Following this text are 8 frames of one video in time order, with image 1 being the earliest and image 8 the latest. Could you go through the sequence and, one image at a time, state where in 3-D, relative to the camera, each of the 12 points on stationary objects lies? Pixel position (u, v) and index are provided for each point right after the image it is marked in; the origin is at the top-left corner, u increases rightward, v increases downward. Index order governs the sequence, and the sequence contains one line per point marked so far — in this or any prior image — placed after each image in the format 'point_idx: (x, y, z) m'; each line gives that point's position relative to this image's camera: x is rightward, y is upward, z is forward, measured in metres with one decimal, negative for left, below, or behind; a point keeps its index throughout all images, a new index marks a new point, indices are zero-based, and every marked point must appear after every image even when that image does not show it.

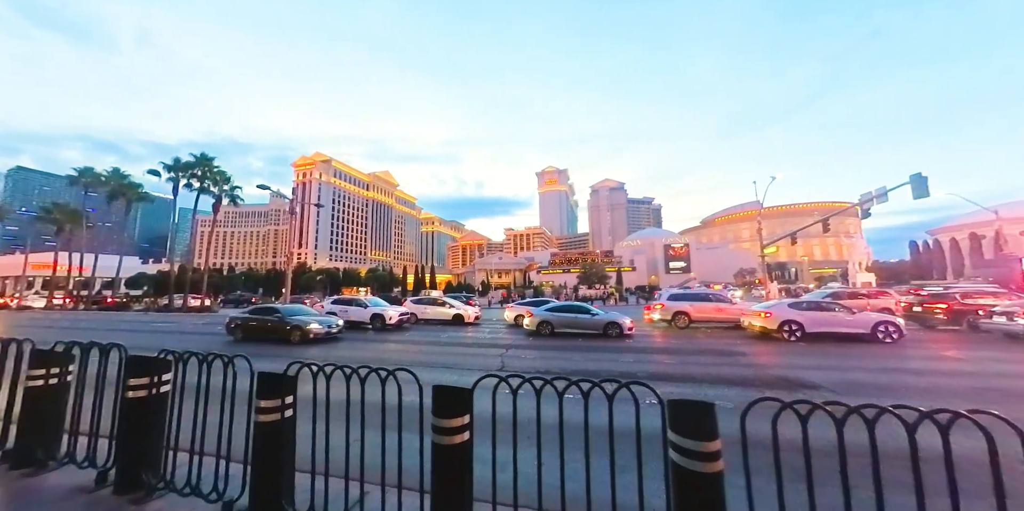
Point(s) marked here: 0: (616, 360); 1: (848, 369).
0: (+3.3, -3.4, +11.4) m
1: (+9.6, -3.2, +9.6) m
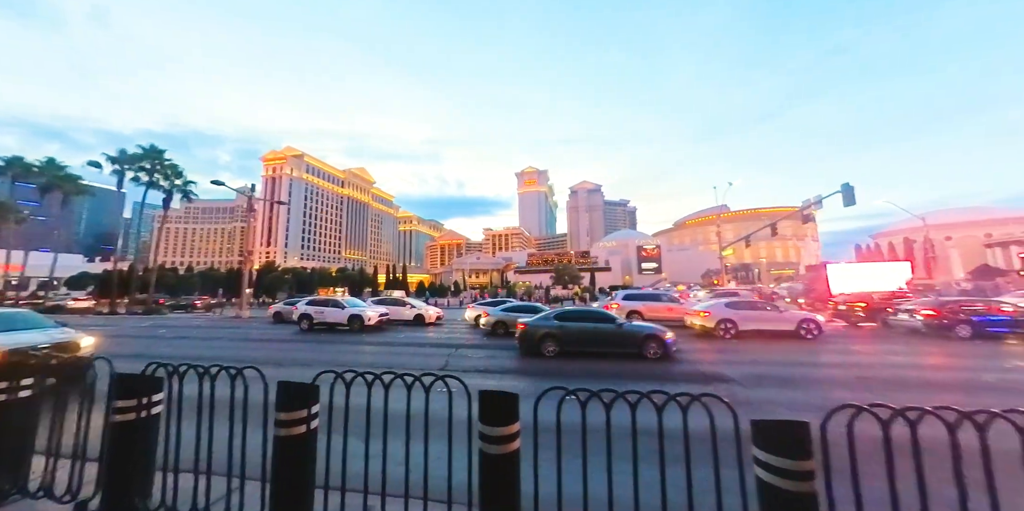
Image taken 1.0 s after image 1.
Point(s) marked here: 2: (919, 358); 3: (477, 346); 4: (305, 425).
0: (+1.5, -3.4, +11.8) m
1: (+7.9, -3.3, +10.4) m
2: (+13.4, -3.3, +11.2) m
3: (-1.4, -3.7, +14.1) m
4: (-1.5, -1.2, +2.5) m
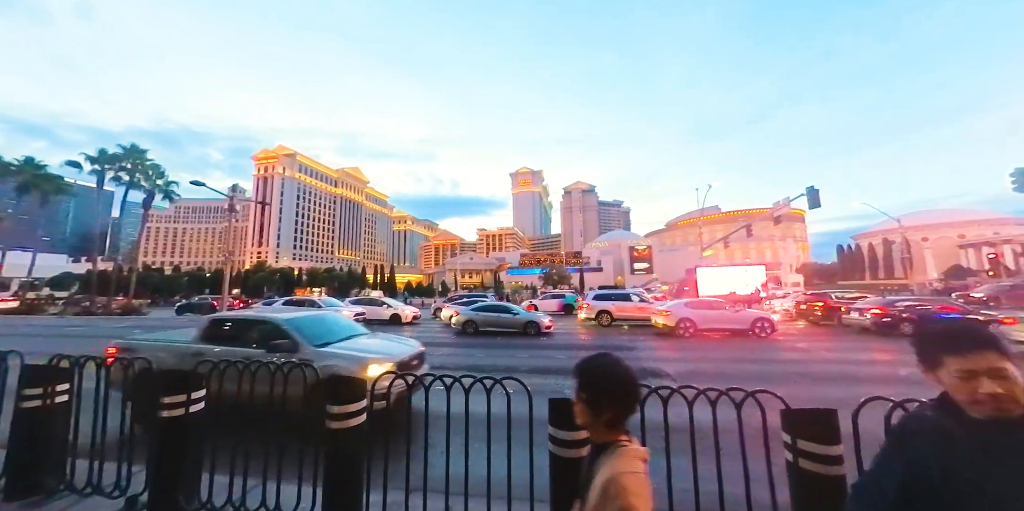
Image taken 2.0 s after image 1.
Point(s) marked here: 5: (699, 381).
0: (+0.2, -3.5, +12.2) m
1: (+6.6, -3.4, +10.9) m
2: (+12.1, -3.4, +11.8) m
3: (-2.8, -3.7, +14.5) m
4: (-2.7, -1.3, +2.9) m
5: (+4.6, -3.0, +8.5) m
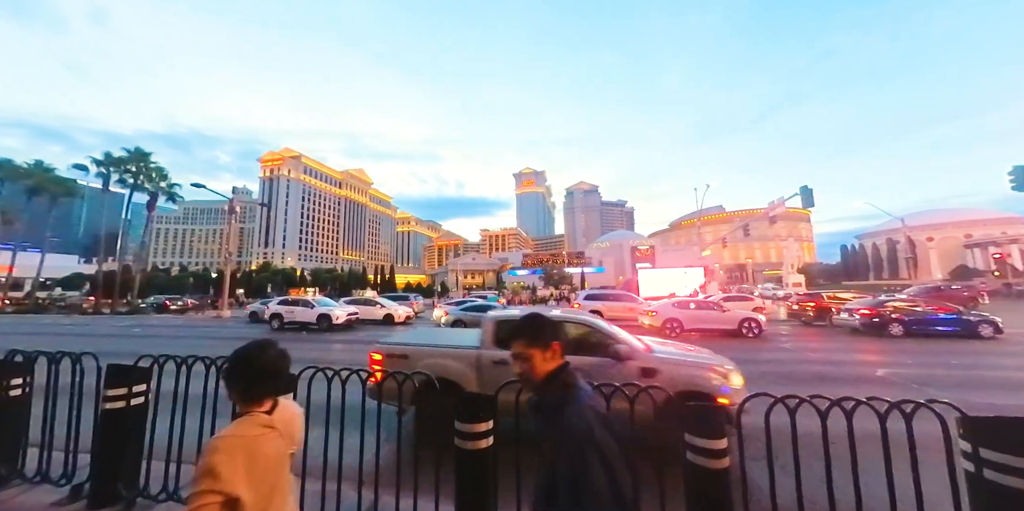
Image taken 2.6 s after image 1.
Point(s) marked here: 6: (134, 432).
0: (-0.3, -3.5, +12.3) m
1: (+6.0, -3.4, +10.9) m
2: (+11.6, -3.4, +11.8) m
3: (-3.3, -3.7, +14.6) m
4: (-3.3, -1.3, +3.0) m
5: (+4.0, -3.0, +8.5) m
6: (-3.3, -1.5, +3.0) m
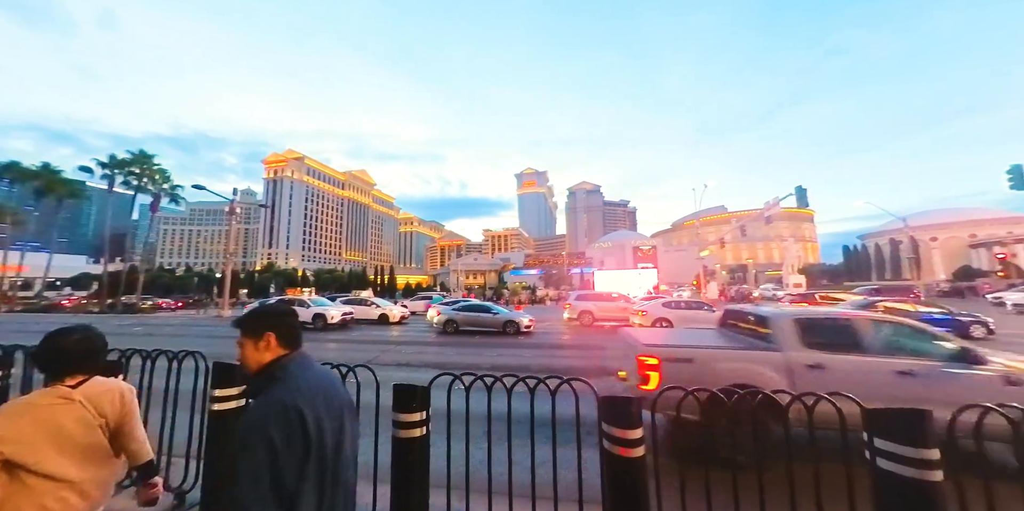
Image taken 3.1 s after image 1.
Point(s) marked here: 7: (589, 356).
0: (-0.8, -3.5, +12.4) m
1: (+5.6, -3.4, +11.0) m
2: (+11.1, -3.4, +11.8) m
3: (-3.7, -3.8, +14.8) m
4: (-3.8, -1.3, +3.2) m
5: (+3.6, -3.0, +8.6) m
6: (-3.8, -1.5, +3.2) m
7: (+2.6, -3.4, +11.9) m
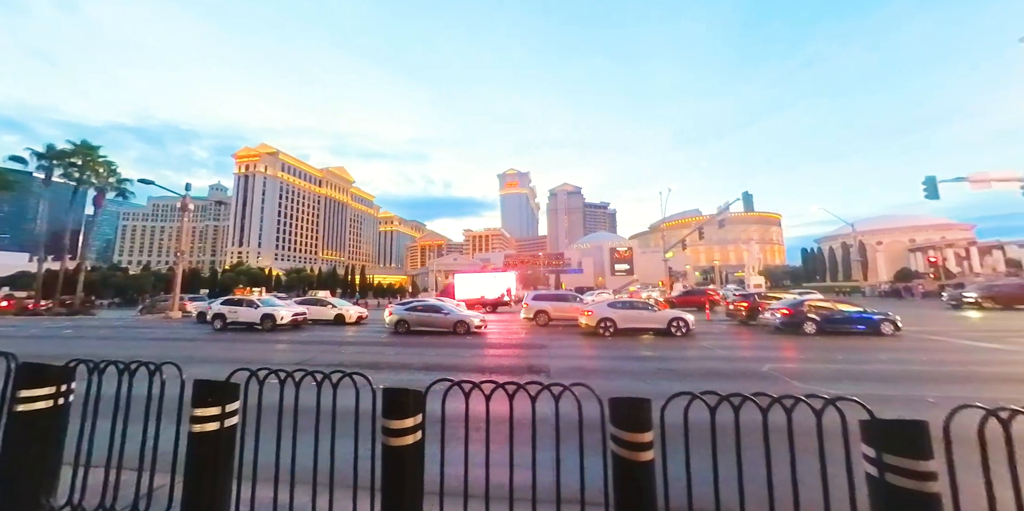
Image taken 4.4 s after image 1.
0: (-2.8, -3.5, +12.5) m
1: (+3.6, -3.4, +11.4) m
2: (+9.1, -3.5, +12.5) m
3: (-5.9, -3.7, +14.7) m
4: (-5.3, -1.2, +3.1) m
5: (+1.7, -3.0, +8.9) m
6: (-5.3, -1.5, +3.1) m
7: (+0.6, -3.5, +12.1) m
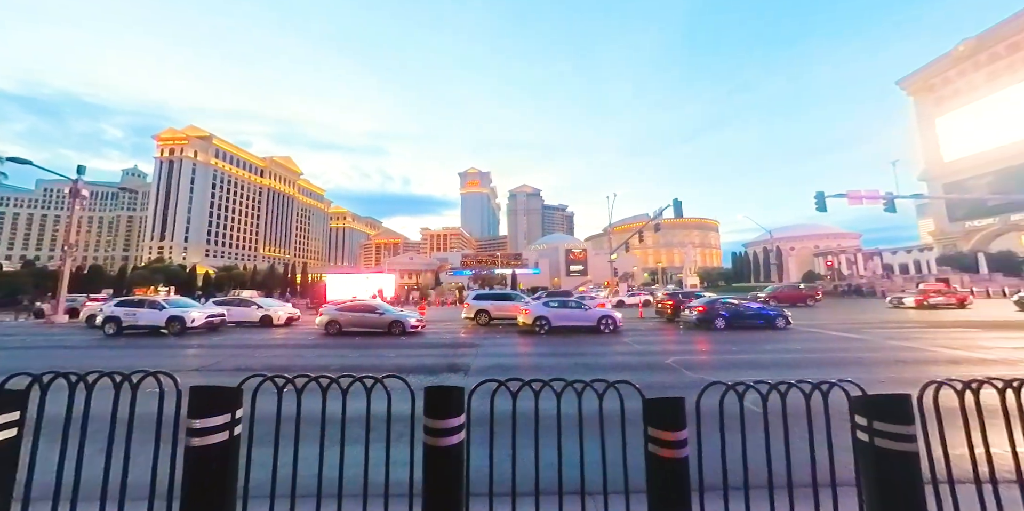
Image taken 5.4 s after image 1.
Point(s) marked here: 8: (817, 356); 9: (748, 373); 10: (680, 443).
0: (-5.3, -3.4, +12.1) m
1: (+1.2, -3.5, +11.8) m
2: (+6.6, -3.6, +13.6) m
3: (-8.6, -3.6, +13.9) m
4: (-6.6, -1.2, +2.5) m
5: (-0.3, -3.0, +9.1) m
6: (-6.6, -1.4, +2.5) m
7: (-1.8, -3.5, +12.2) m
8: (+8.3, -2.7, +9.5) m
9: (+5.6, -2.8, +8.2) m
10: (+1.1, -1.2, +2.2) m
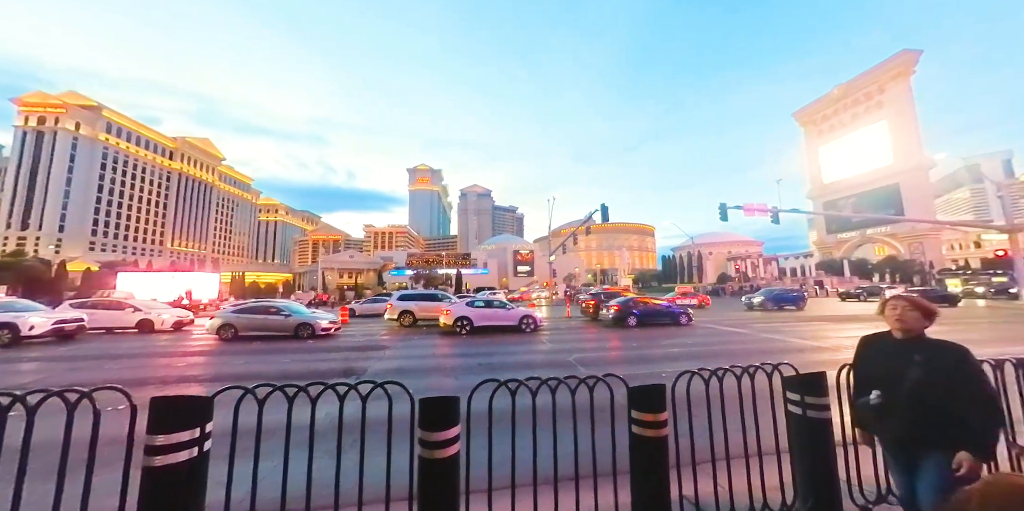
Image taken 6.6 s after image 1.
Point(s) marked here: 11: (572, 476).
0: (-8.1, -3.3, +11.0) m
1: (-1.7, -3.4, +11.7) m
2: (+3.3, -3.6, +14.2) m
3: (-11.7, -3.5, +12.3) m
4: (-8.0, -1.0, +1.3) m
5: (-2.8, -3.0, +8.8) m
6: (-8.0, -1.3, +1.3) m
7: (-4.8, -3.4, +11.6) m
8: (+5.7, -2.8, +10.4) m
9: (+3.1, -2.8, +8.7) m
10: (-0.4, -1.1, +2.1) m
11: (+0.4, -1.6, +2.6) m
